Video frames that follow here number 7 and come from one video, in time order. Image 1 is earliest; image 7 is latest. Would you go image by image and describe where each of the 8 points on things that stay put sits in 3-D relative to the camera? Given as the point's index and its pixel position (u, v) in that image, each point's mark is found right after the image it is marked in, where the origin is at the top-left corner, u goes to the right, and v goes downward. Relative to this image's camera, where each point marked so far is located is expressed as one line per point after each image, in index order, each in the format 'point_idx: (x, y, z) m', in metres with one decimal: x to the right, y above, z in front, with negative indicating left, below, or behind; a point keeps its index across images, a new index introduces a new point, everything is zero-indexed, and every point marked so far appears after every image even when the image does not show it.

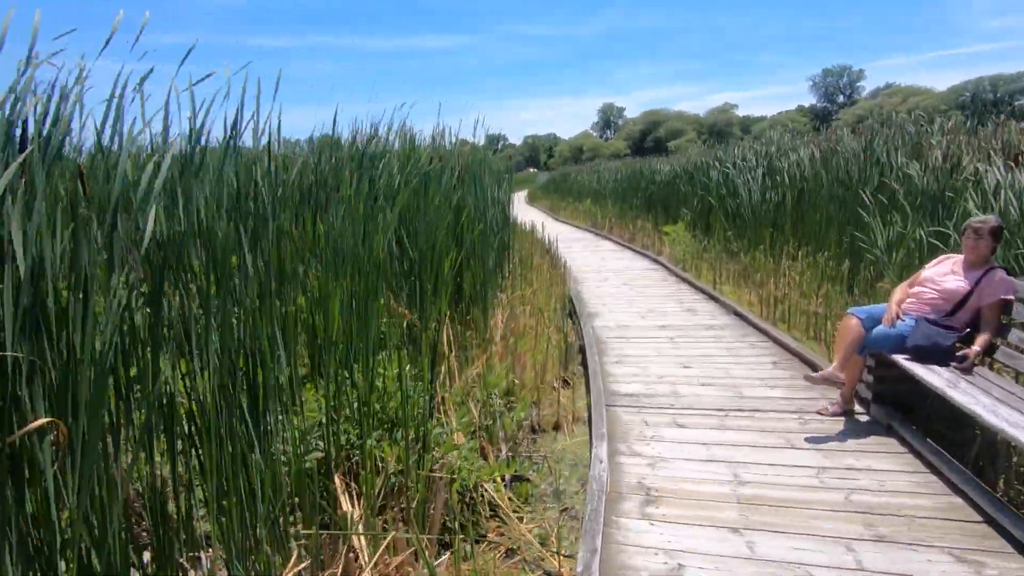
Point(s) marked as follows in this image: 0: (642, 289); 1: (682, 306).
0: (+1.5, 0.0, +6.3) m
1: (+1.7, -0.2, +5.4) m
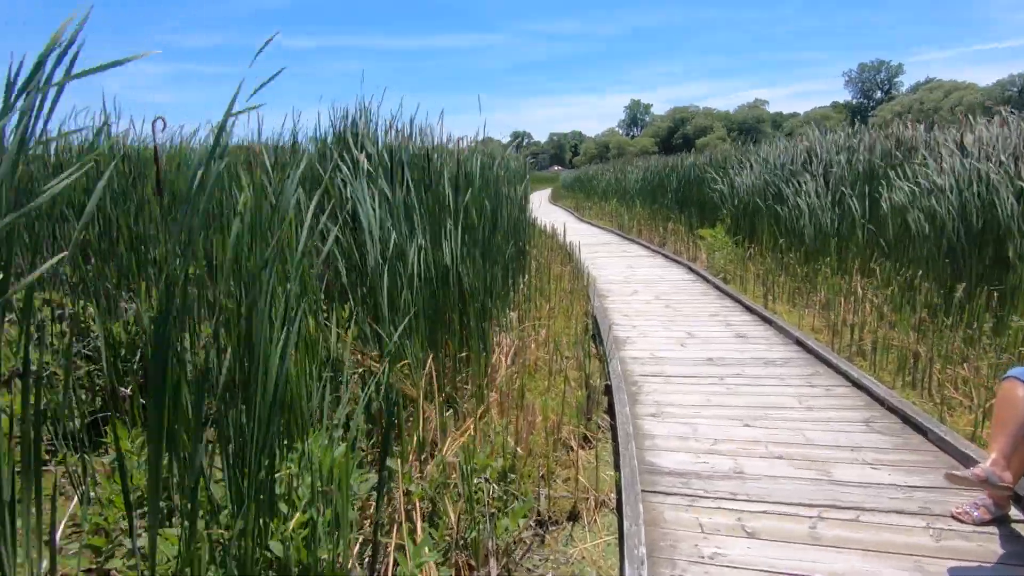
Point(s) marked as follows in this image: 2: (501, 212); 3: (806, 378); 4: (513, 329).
0: (+1.6, -0.2, +5.3) m
1: (+1.8, -0.4, +4.5) m
2: (-0.1, +0.7, +5.1) m
3: (+1.9, -0.6, +3.5) m
4: (0.0, -0.3, +3.9) m
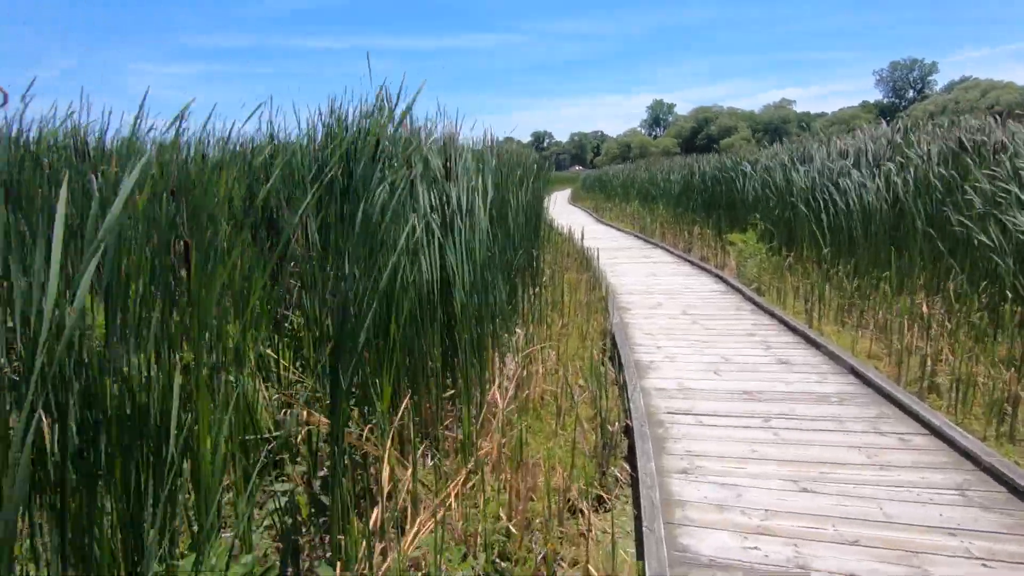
0: (+1.7, -0.3, +4.7) m
1: (+1.8, -0.5, +3.9) m
2: (0.0, +0.6, +4.5) m
3: (+1.9, -0.7, +2.8) m
4: (0.0, -0.4, +3.3) m
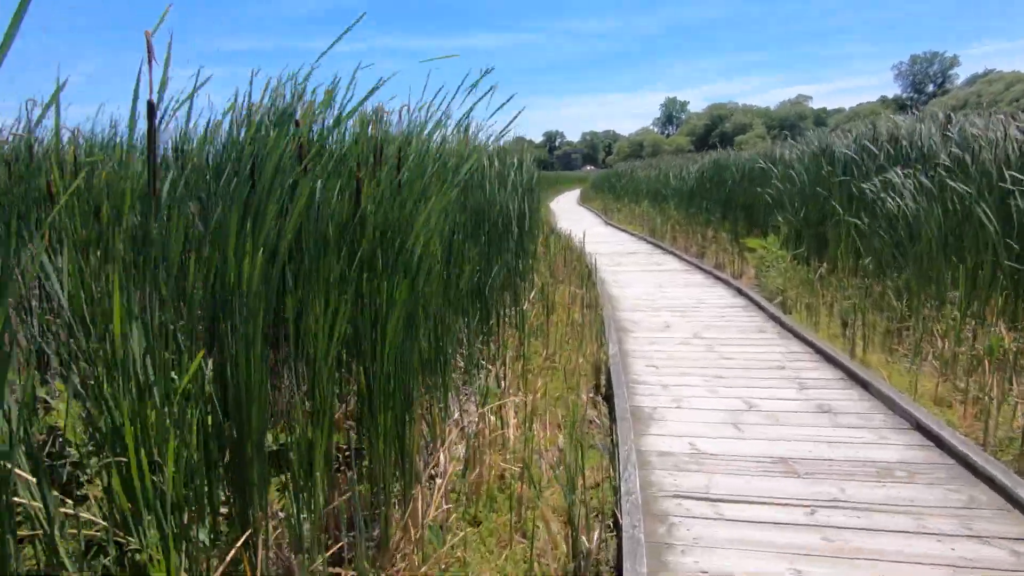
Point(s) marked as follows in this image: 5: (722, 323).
0: (+1.5, -0.5, +3.9) m
1: (+1.6, -0.6, +3.1) m
2: (-0.2, +0.5, +3.7) m
3: (+1.7, -0.8, +2.0) m
4: (-0.2, -0.6, +2.5) m
5: (+1.8, -0.3, +4.7) m
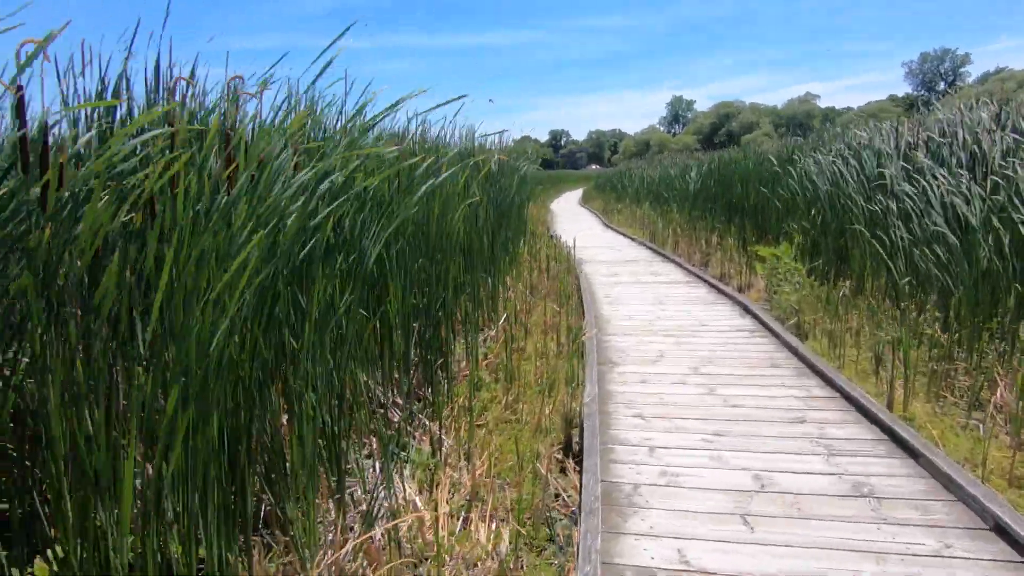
0: (+1.3, -0.6, +3.1) m
1: (+1.4, -0.8, +2.3) m
2: (-0.5, +0.3, +3.0) m
3: (+1.4, -1.0, +1.3) m
4: (-0.5, -0.7, +1.8) m
5: (+1.5, -0.5, +3.9) m
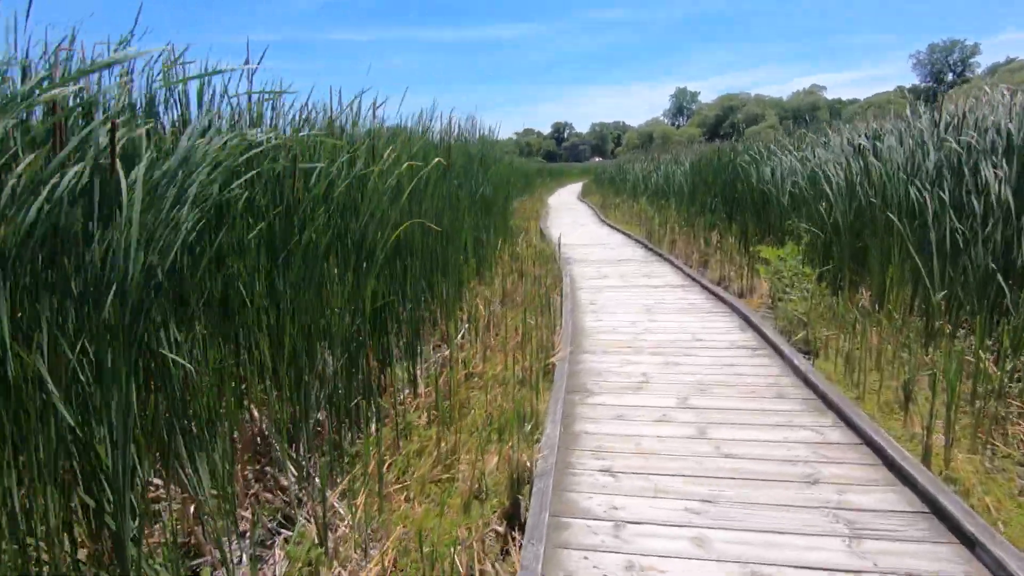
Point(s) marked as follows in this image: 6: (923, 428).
0: (+1.0, -0.7, +2.5) m
1: (+1.1, -0.9, +1.7) m
2: (-0.8, +0.2, +2.4) m
3: (+1.1, -1.1, +0.6) m
4: (-0.7, -0.8, +1.2) m
5: (+1.3, -0.6, +3.3) m
6: (+1.9, -0.6, +2.5) m
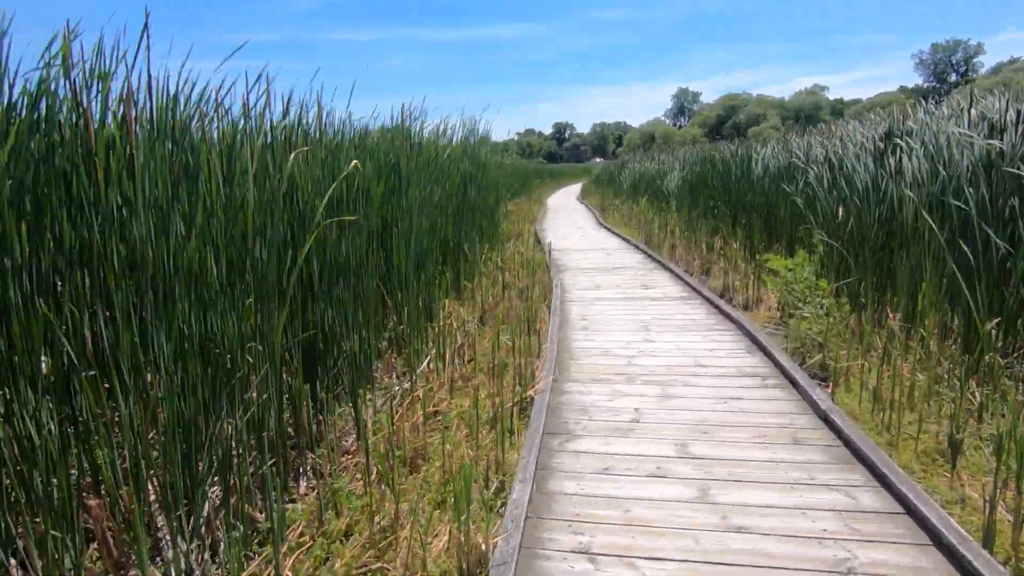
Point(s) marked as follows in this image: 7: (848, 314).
0: (+0.8, -0.8, +2.0) m
1: (+0.9, -1.0, +1.2) m
2: (-0.9, +0.1, +1.9) m
3: (+0.9, -1.3, +0.2) m
4: (-0.9, -1.0, +0.7) m
5: (+1.1, -0.7, +2.8) m
6: (+1.8, -0.8, +2.0) m
7: (+2.3, -0.2, +3.7) m
